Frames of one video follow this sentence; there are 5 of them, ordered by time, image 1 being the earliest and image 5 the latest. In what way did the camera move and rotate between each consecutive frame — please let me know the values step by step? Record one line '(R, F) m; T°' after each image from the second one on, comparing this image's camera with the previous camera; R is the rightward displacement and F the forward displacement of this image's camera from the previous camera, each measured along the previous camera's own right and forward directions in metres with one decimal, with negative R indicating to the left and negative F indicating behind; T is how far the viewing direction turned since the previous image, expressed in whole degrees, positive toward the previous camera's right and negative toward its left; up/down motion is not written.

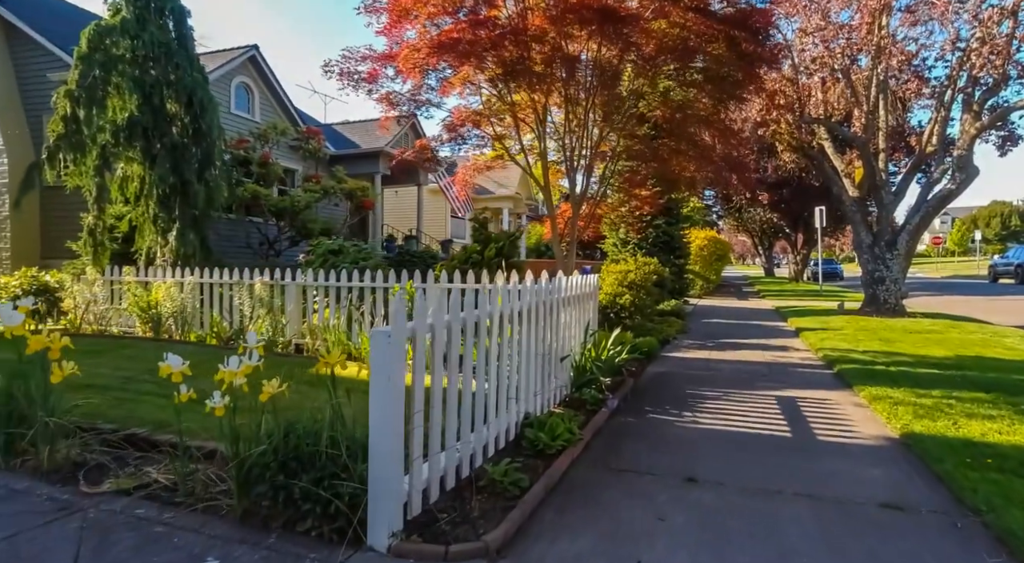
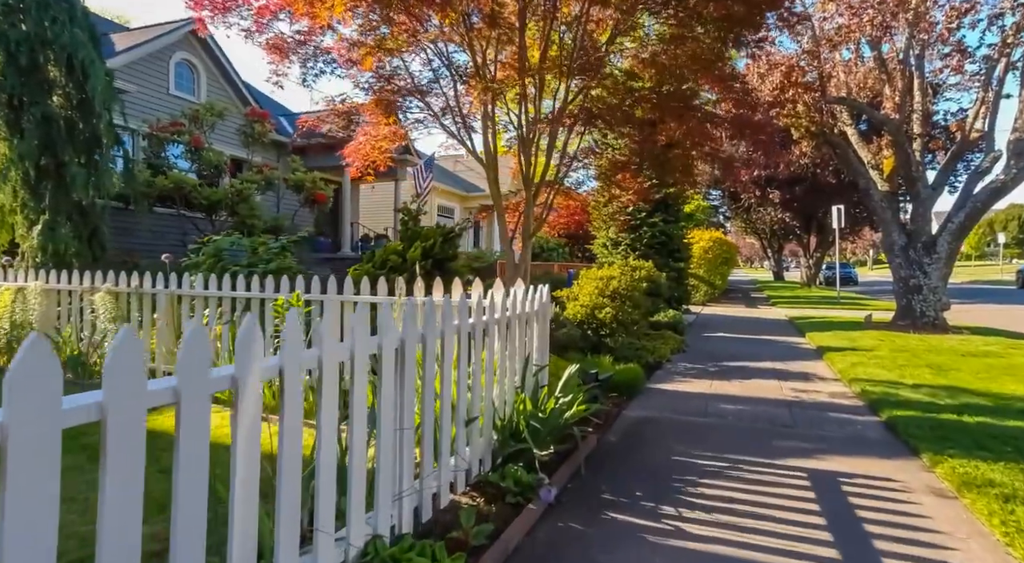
(+0.7, +2.2) m; -1°
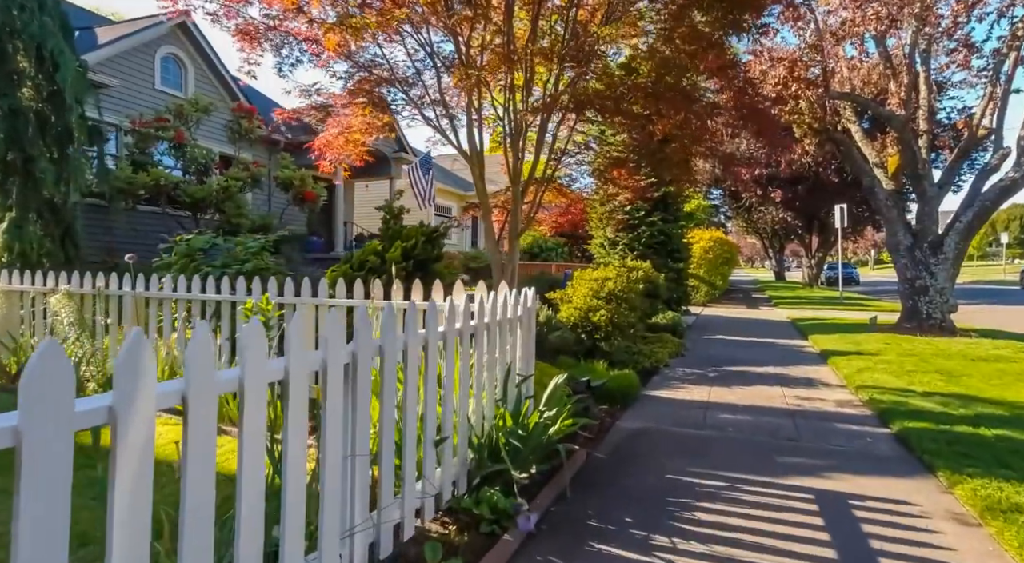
(+0.1, +0.4) m; 0°
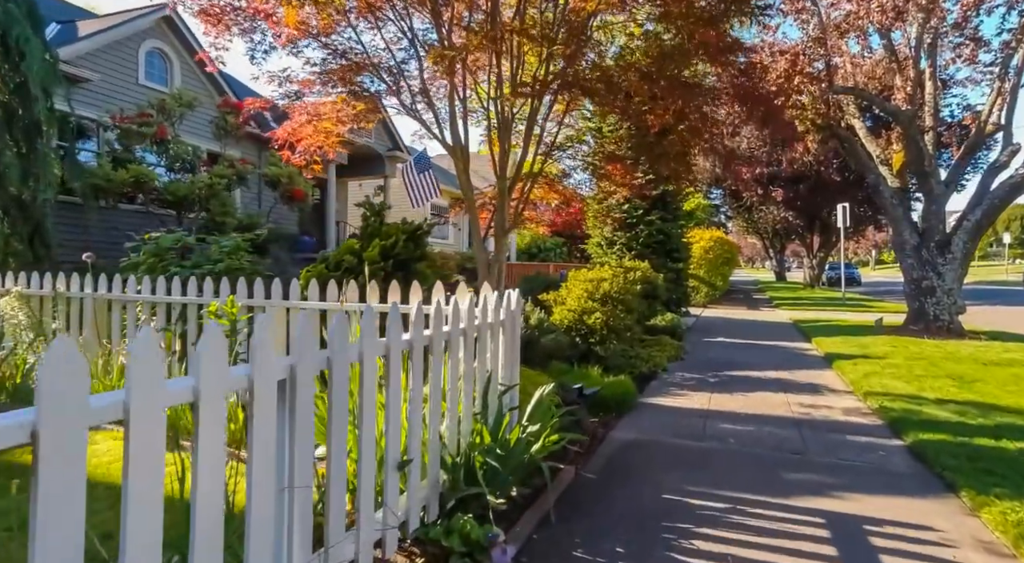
(+0.1, +0.4) m; 0°
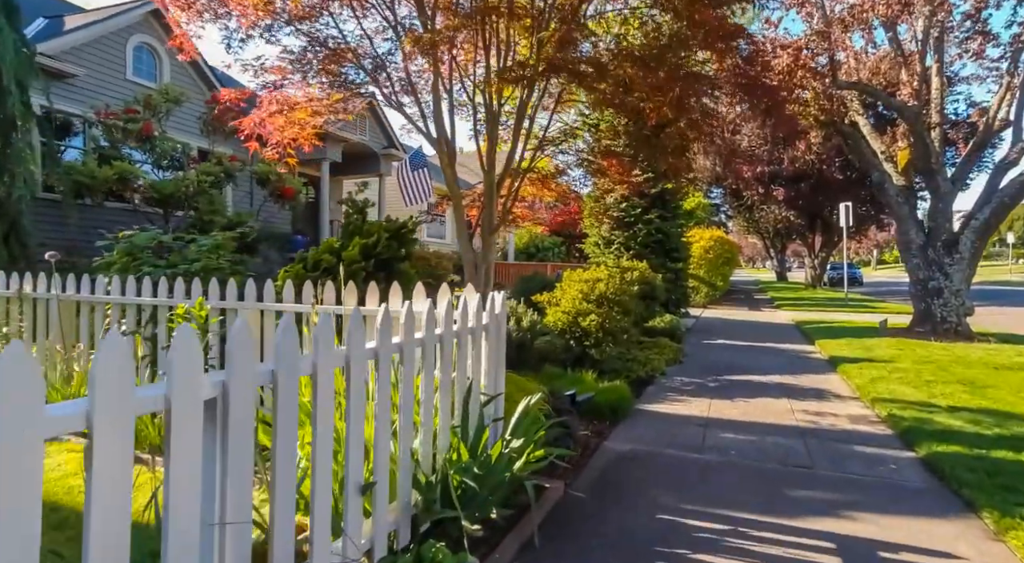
(+0.1, +0.3) m; 0°
